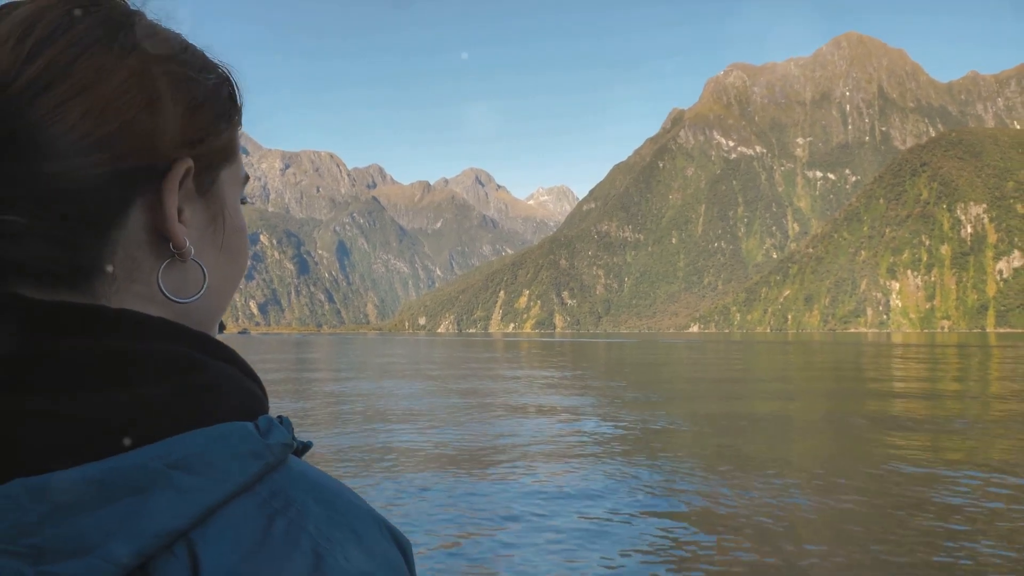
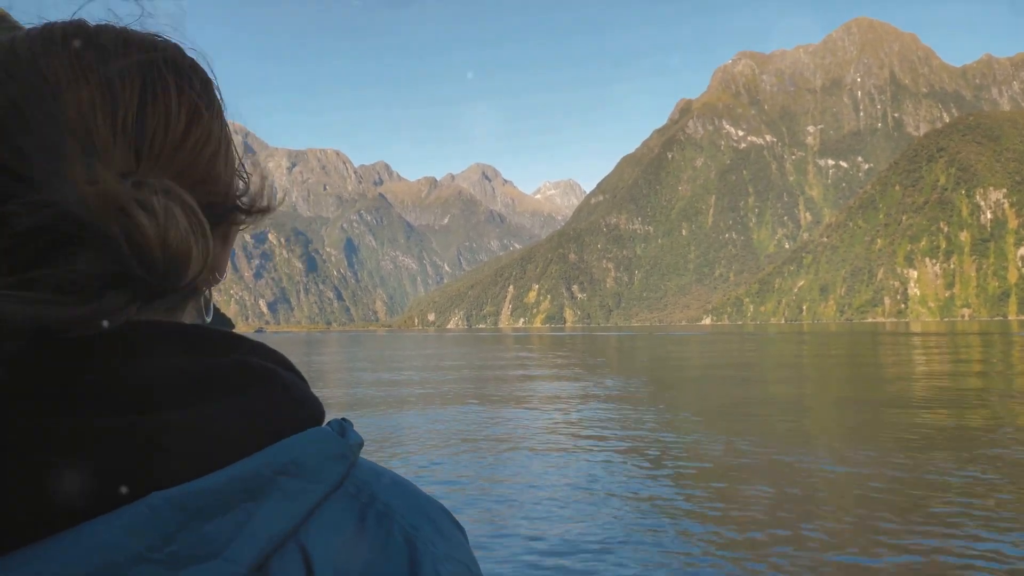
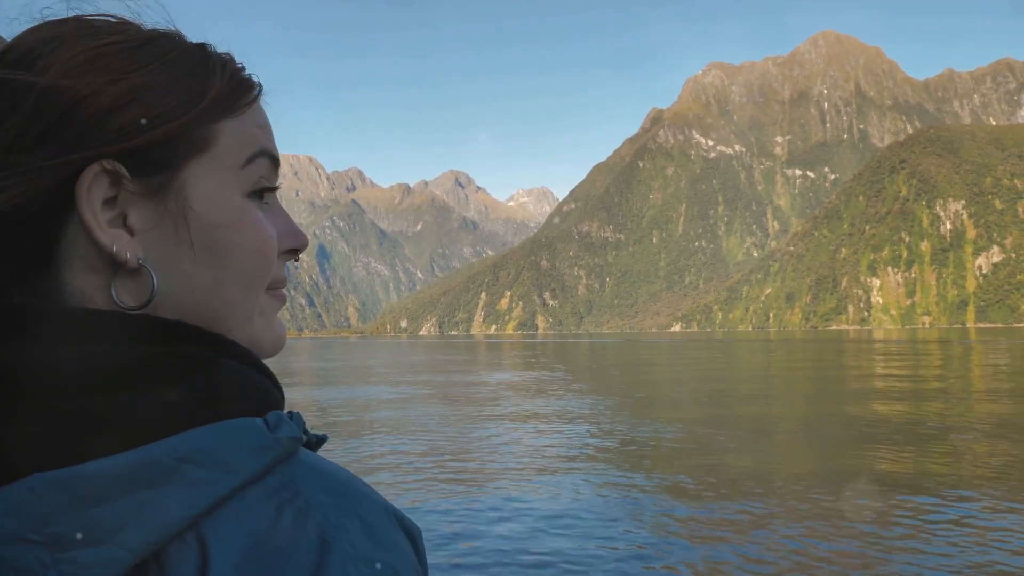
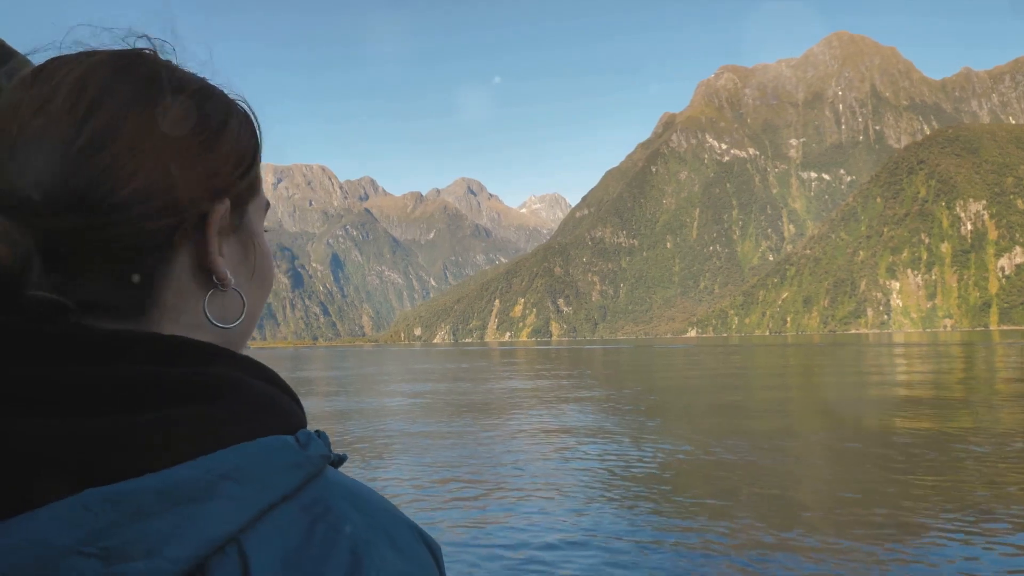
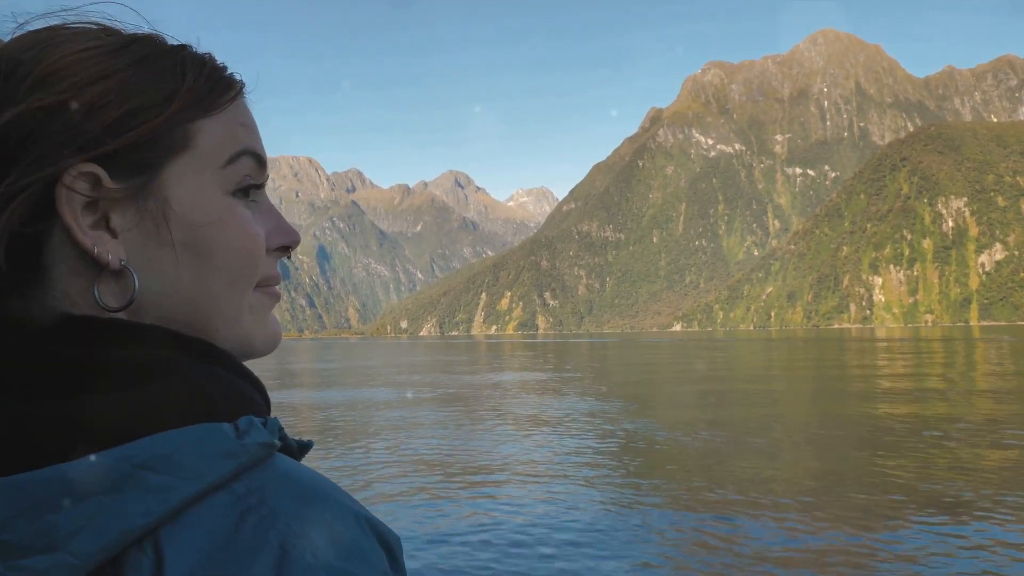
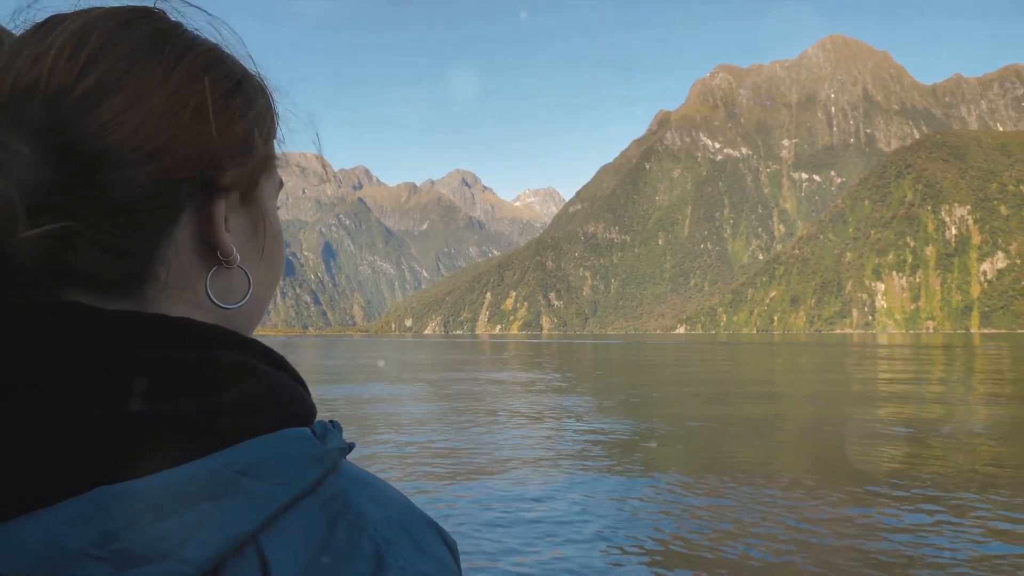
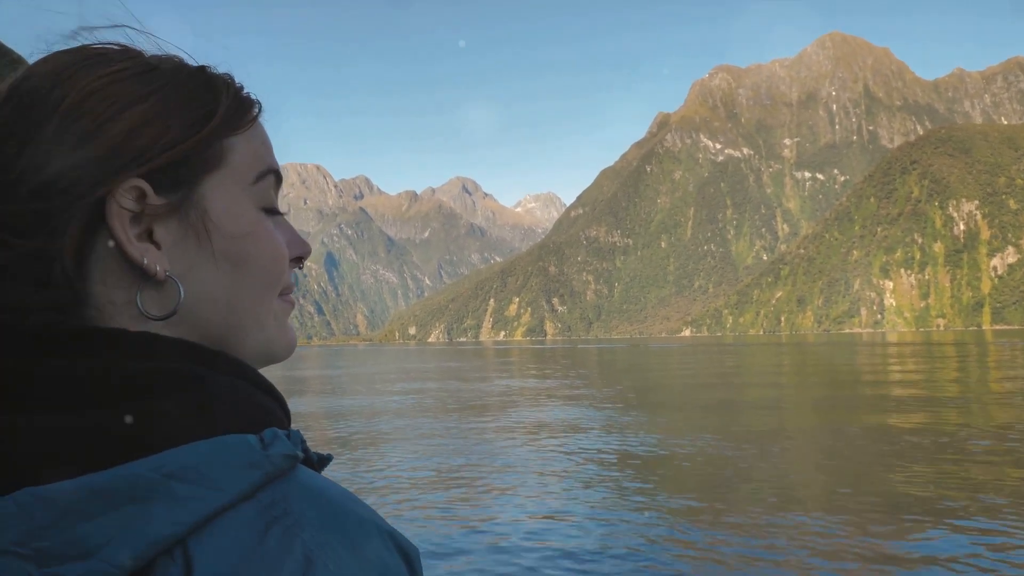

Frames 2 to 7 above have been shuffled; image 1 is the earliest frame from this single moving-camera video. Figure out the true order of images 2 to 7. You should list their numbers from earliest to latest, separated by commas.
6, 3, 5, 7, 4, 2
